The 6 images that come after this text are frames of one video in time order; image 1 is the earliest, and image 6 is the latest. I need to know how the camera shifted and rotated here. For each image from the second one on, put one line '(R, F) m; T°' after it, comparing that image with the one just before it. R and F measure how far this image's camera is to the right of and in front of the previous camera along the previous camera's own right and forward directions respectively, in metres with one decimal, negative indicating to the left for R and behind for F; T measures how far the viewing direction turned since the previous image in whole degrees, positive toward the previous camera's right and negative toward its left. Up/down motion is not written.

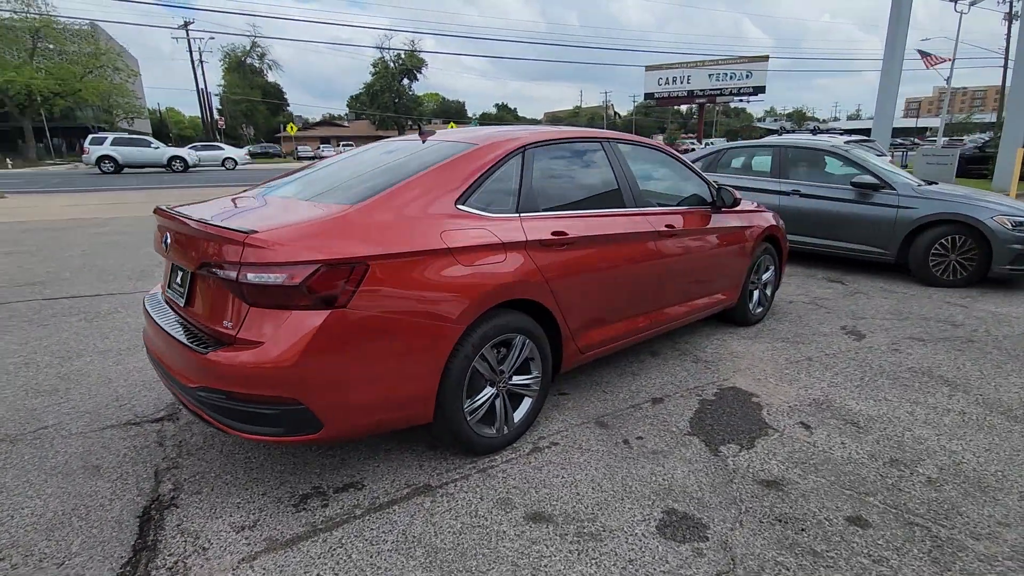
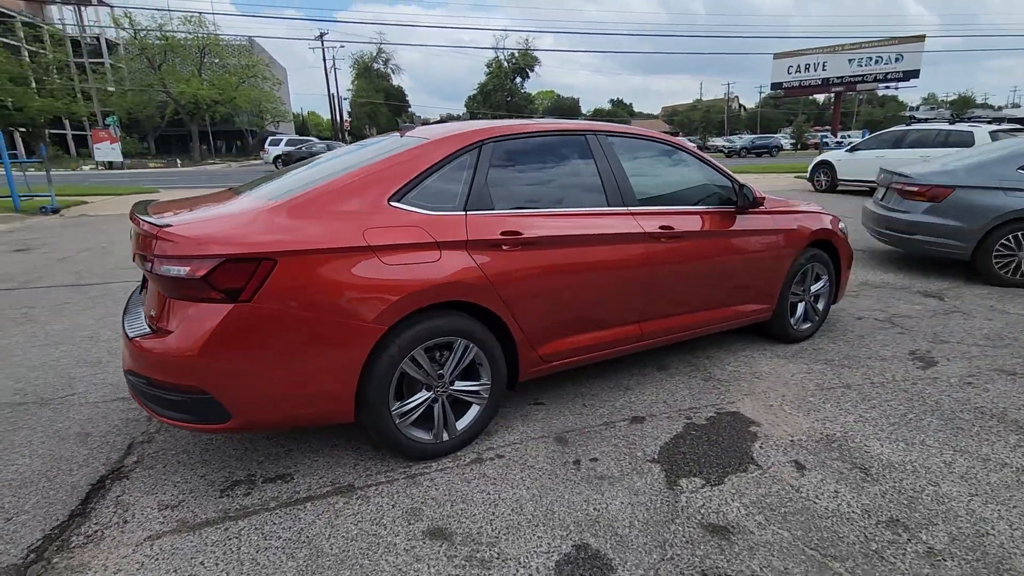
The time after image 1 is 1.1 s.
(+0.8, +0.2) m; -12°
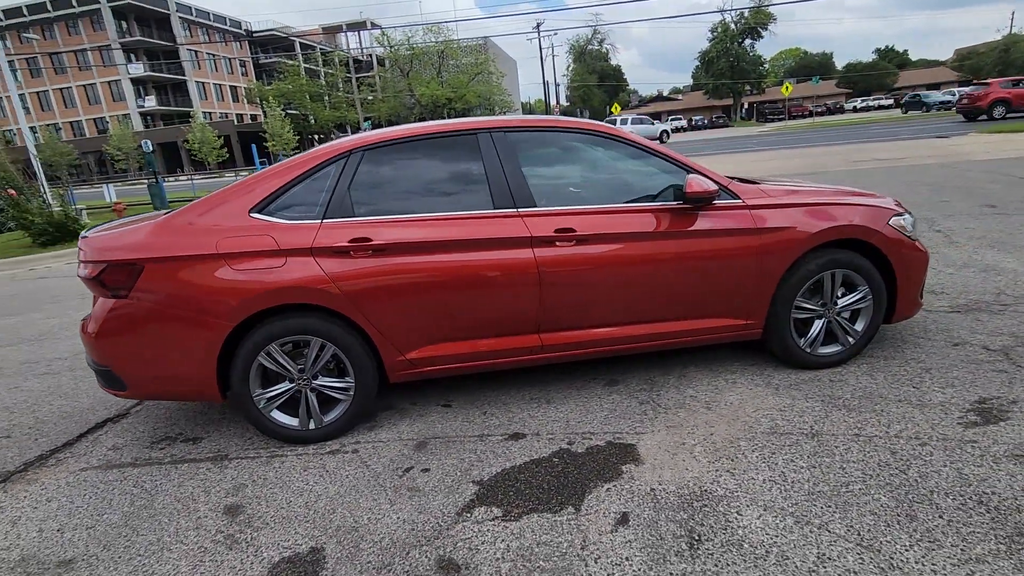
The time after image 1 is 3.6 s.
(+1.9, +0.5) m; -23°
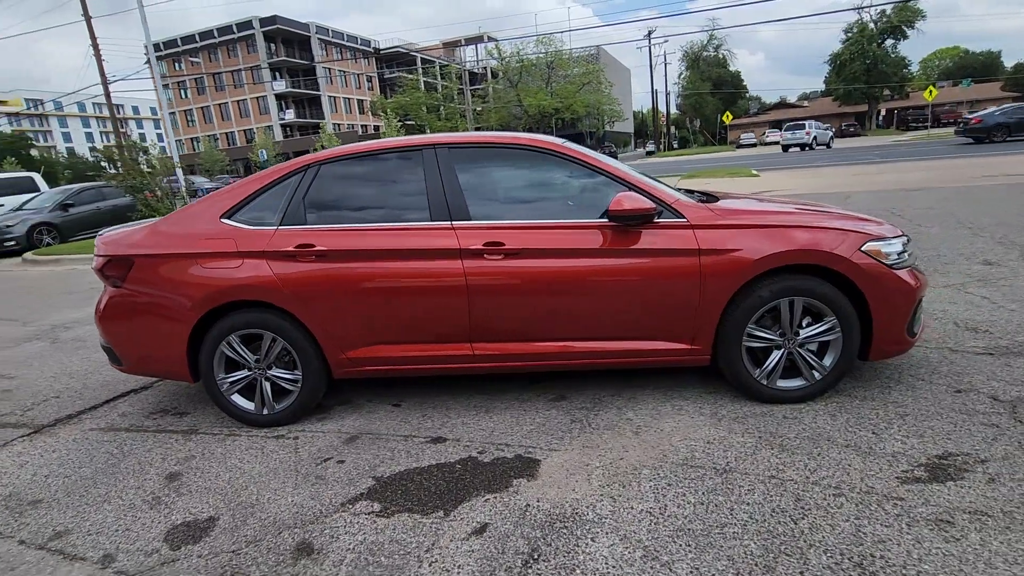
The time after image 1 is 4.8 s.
(+1.0, 0.0) m; -11°
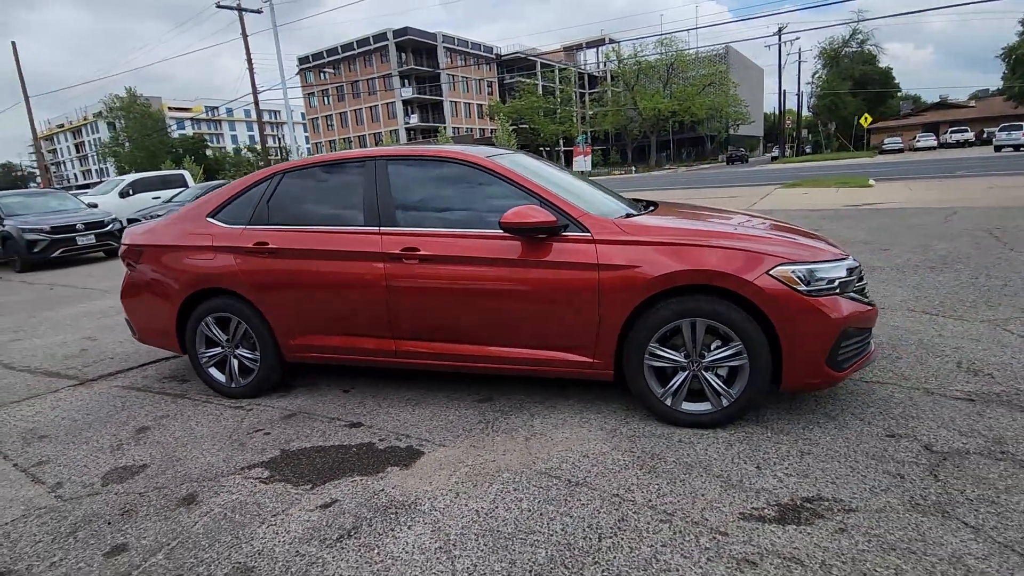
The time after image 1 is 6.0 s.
(+1.2, 0.0) m; -12°
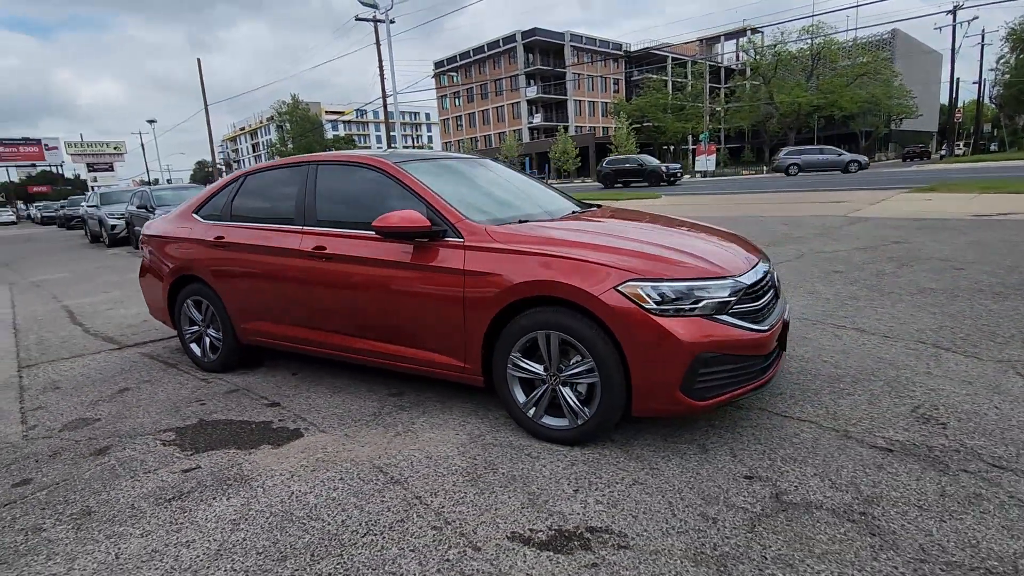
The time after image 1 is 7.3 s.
(+1.4, +0.1) m; -13°
